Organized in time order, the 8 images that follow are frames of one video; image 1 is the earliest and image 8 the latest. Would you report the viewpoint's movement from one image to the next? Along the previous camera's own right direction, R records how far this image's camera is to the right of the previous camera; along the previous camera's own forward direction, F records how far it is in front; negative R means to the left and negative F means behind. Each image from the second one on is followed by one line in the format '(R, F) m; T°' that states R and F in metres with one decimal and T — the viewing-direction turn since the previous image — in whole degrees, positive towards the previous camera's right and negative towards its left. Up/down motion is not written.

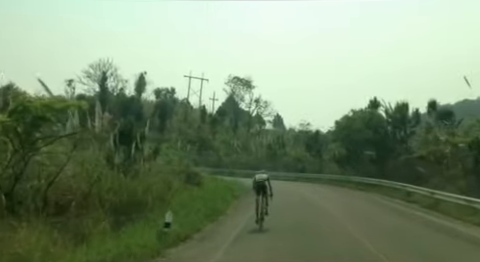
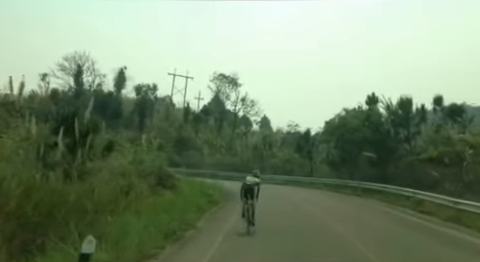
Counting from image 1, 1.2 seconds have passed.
(+0.4, +4.4) m; +2°
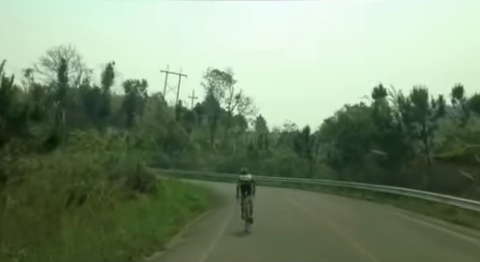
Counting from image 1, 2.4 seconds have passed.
(+0.3, +3.8) m; +1°
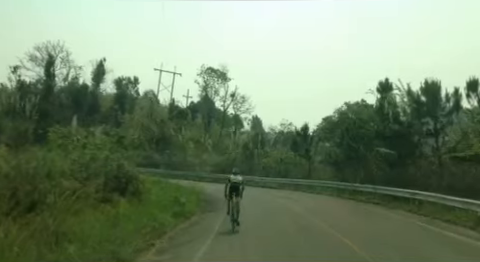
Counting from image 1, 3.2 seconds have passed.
(+0.2, +2.5) m; +1°
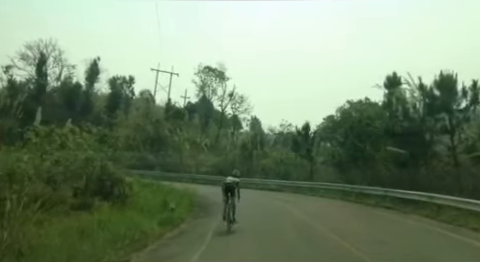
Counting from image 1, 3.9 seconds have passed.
(+0.1, +2.1) m; 0°
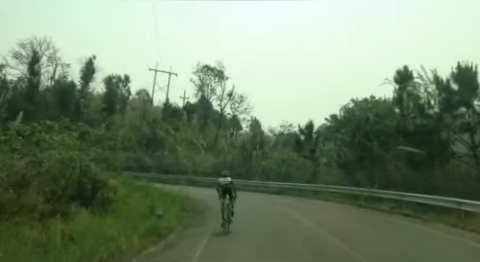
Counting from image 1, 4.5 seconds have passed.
(+0.1, +2.1) m; 0°
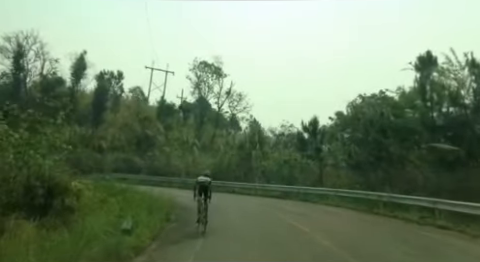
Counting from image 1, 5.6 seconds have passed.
(+0.2, +3.5) m; 0°
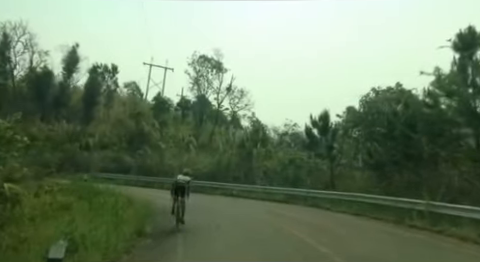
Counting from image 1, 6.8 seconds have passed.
(+0.2, +3.9) m; 0°
